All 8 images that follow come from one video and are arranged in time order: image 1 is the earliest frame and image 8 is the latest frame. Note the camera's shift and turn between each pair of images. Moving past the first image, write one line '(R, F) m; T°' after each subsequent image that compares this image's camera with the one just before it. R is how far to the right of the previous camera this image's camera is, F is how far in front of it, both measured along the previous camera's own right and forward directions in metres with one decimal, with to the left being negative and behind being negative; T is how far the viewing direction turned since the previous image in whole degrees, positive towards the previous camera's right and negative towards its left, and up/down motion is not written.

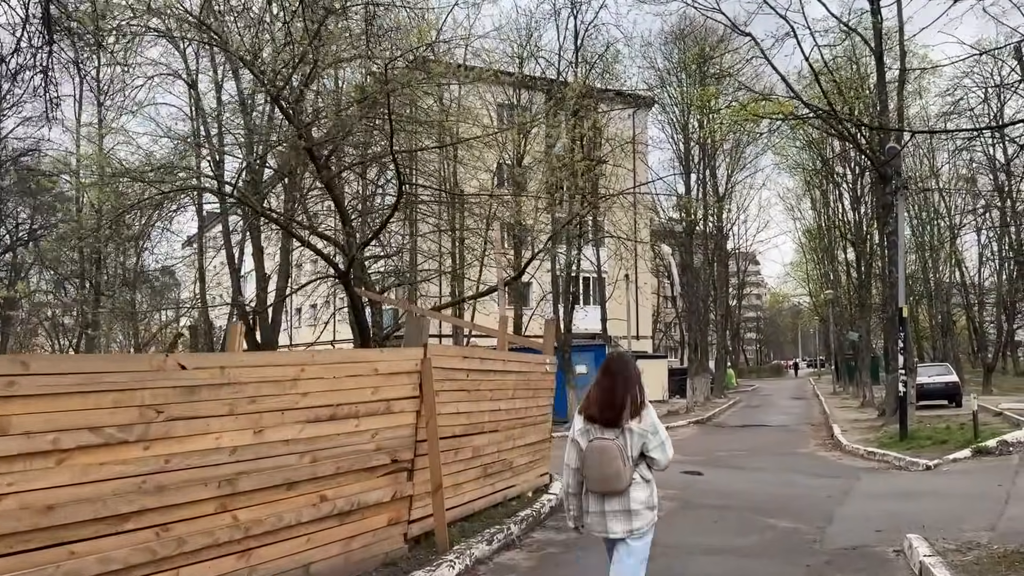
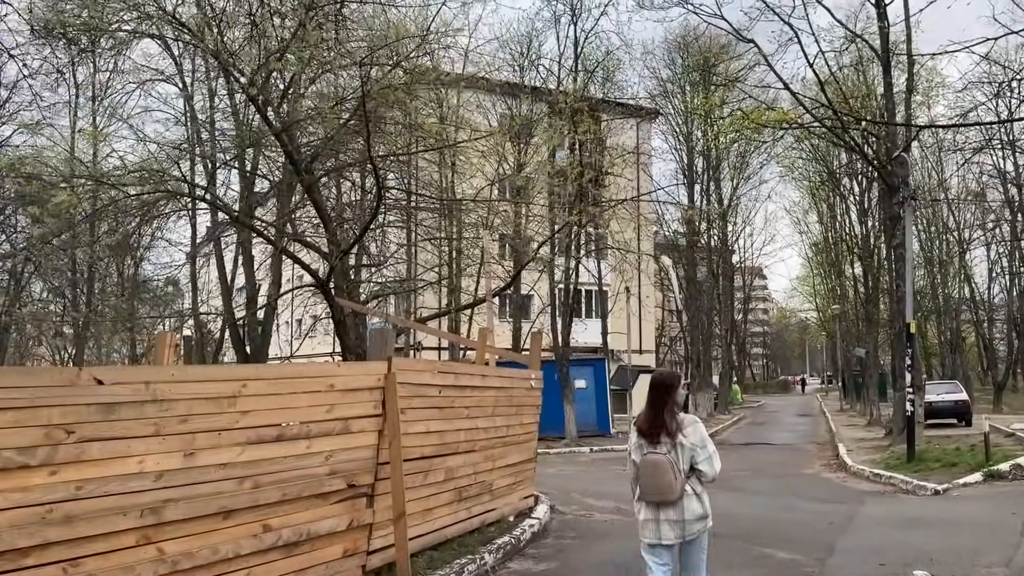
(+0.2, +0.5) m; 0°
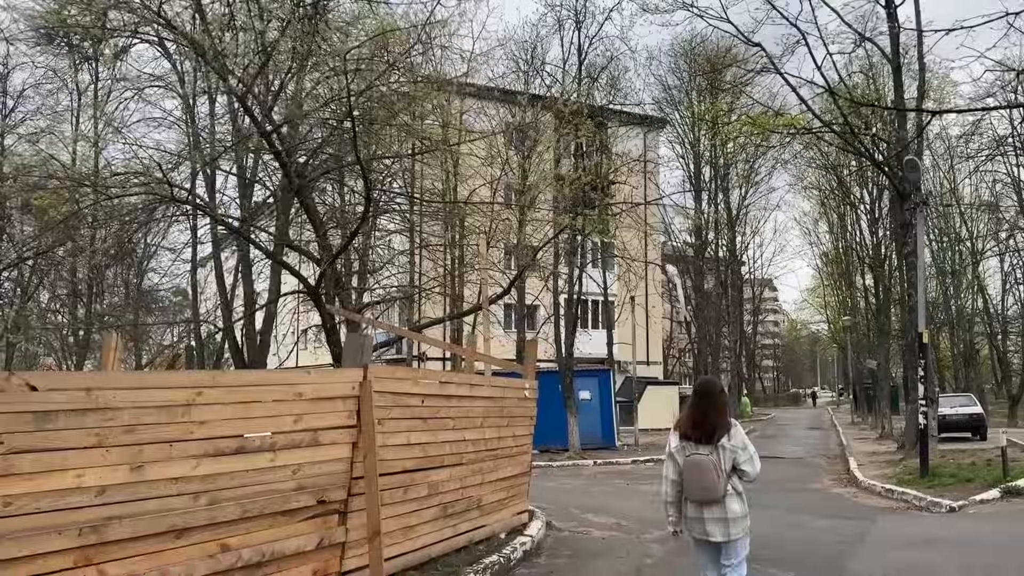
(+0.2, +0.4) m; -1°
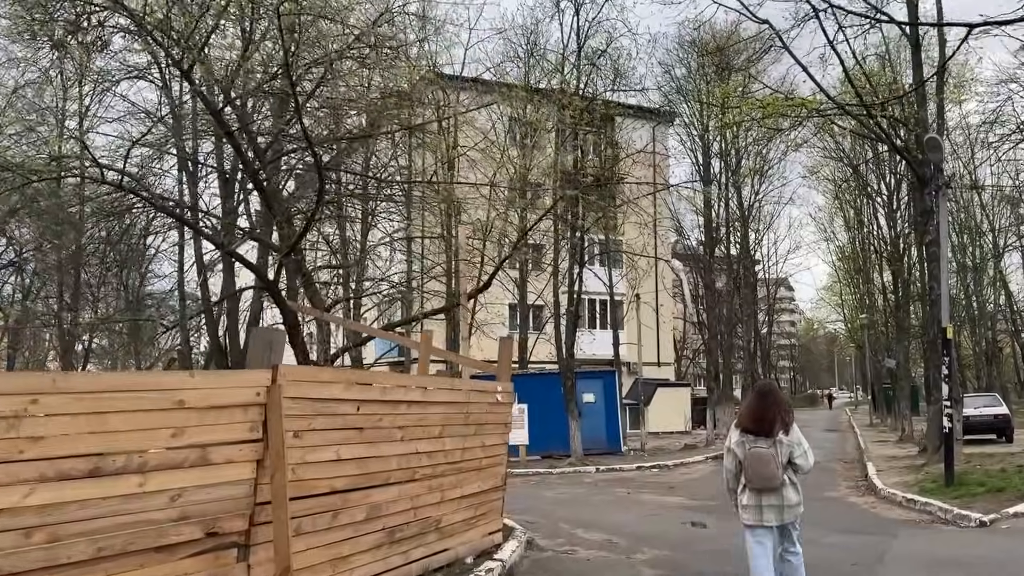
(+0.4, +0.9) m; -1°
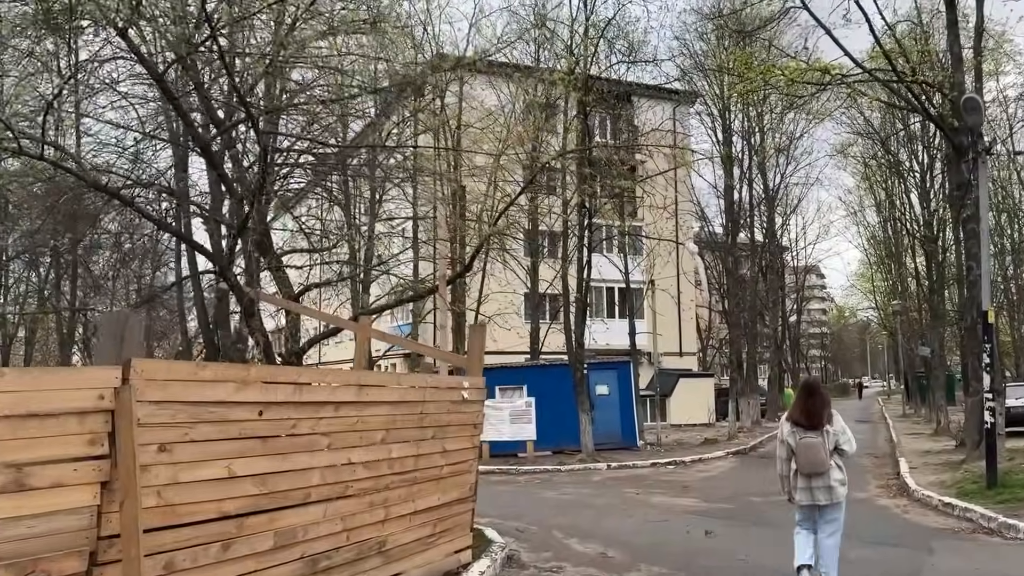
(+0.4, +1.0) m; -2°
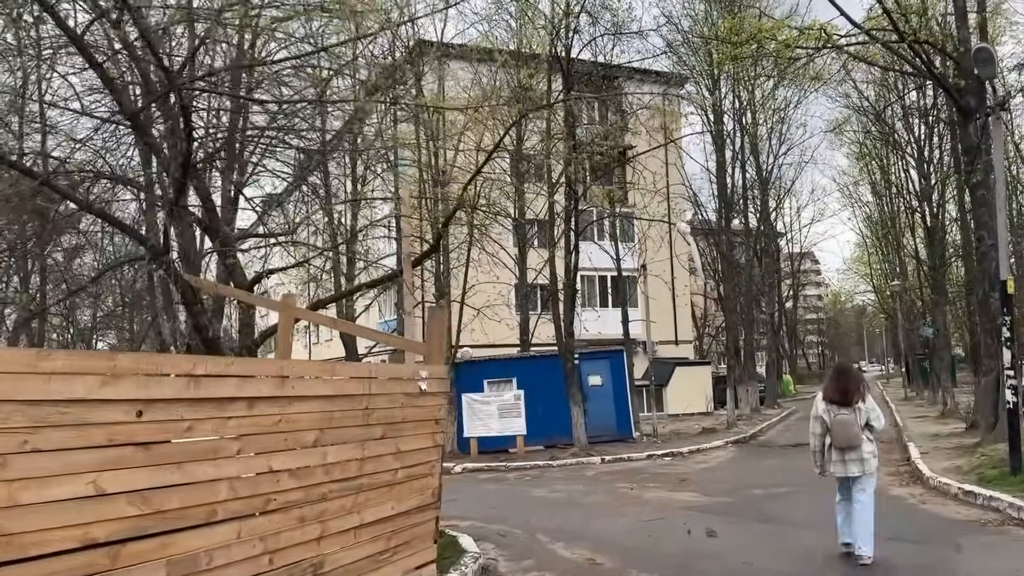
(+0.2, +0.8) m; 0°
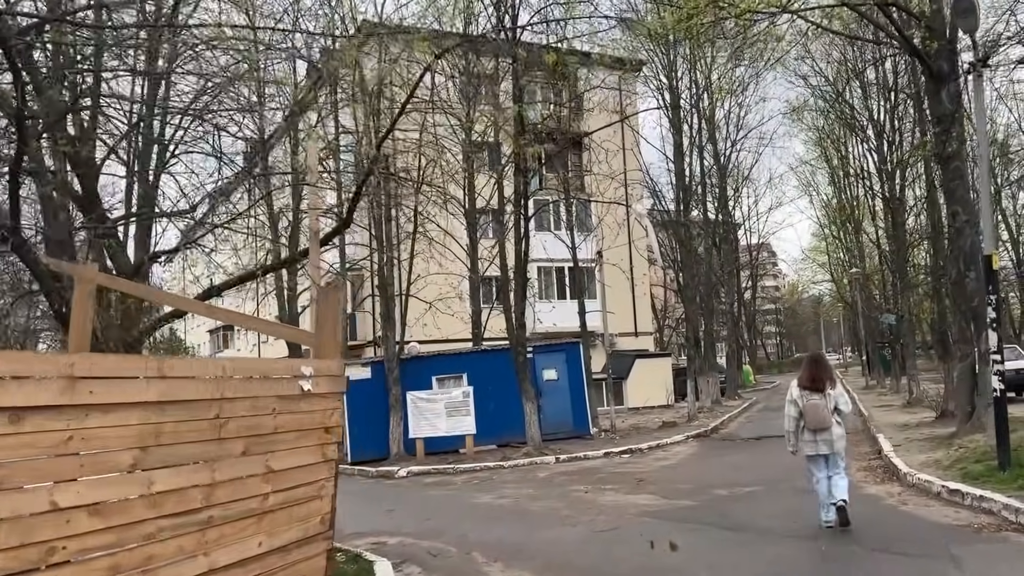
(+0.3, +1.1) m; +2°
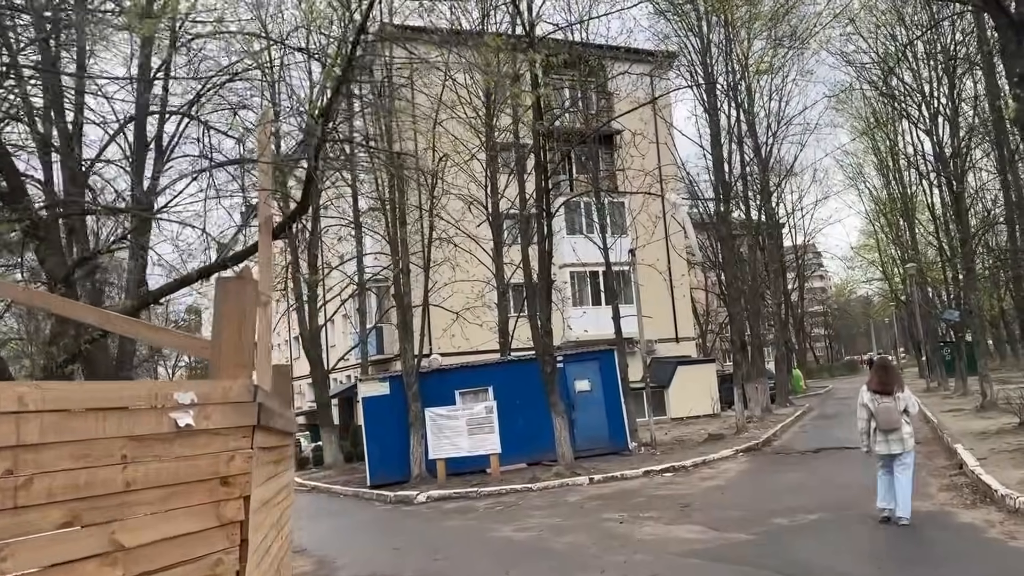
(+0.2, +1.4) m; -3°
